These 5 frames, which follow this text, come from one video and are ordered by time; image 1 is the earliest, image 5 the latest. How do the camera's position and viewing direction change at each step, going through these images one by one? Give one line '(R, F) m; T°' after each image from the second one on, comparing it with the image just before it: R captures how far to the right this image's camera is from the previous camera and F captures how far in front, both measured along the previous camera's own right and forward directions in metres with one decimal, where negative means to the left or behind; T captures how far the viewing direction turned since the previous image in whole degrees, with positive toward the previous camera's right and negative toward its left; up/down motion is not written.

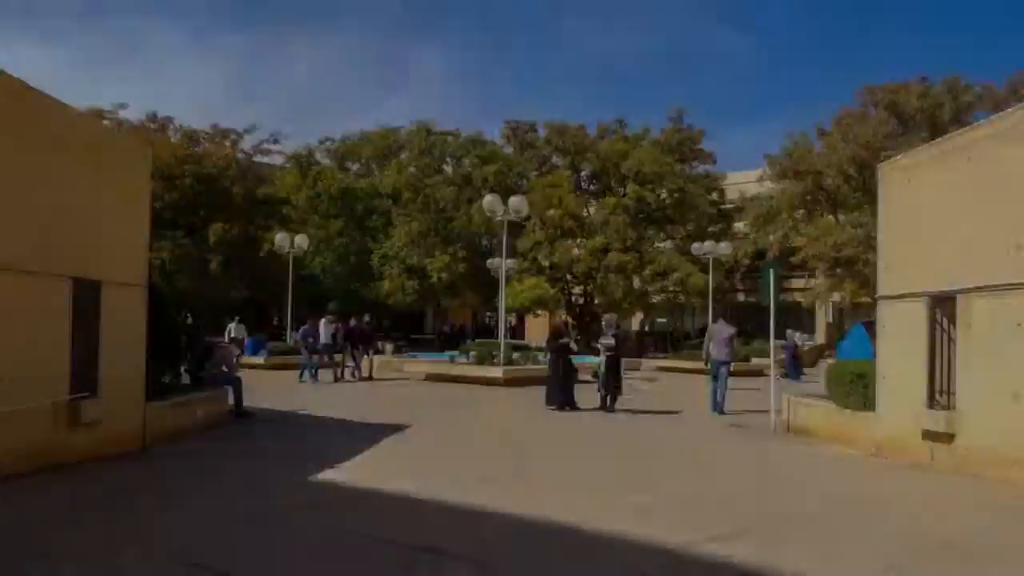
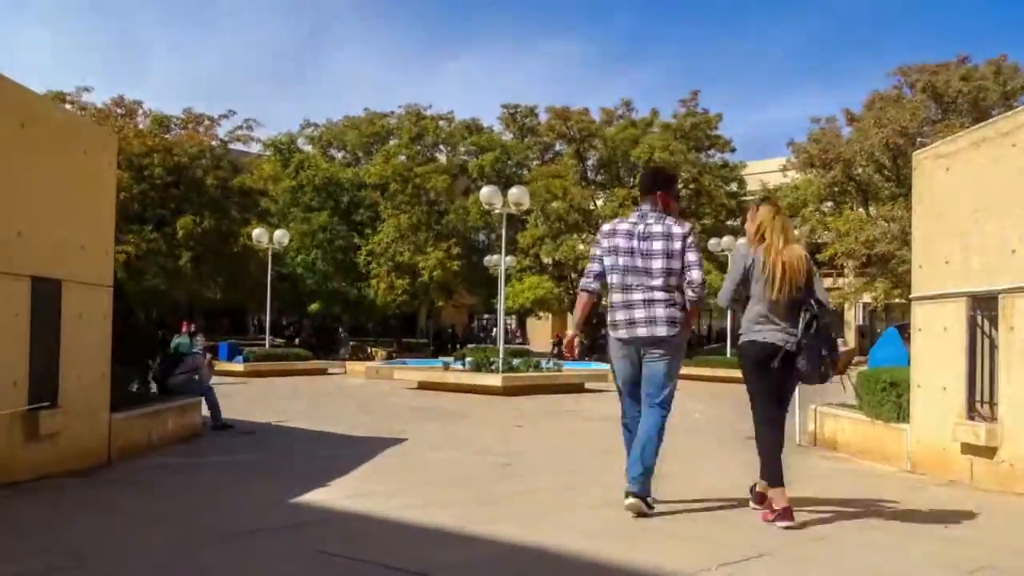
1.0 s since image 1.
(+0.1, +1.1) m; -1°
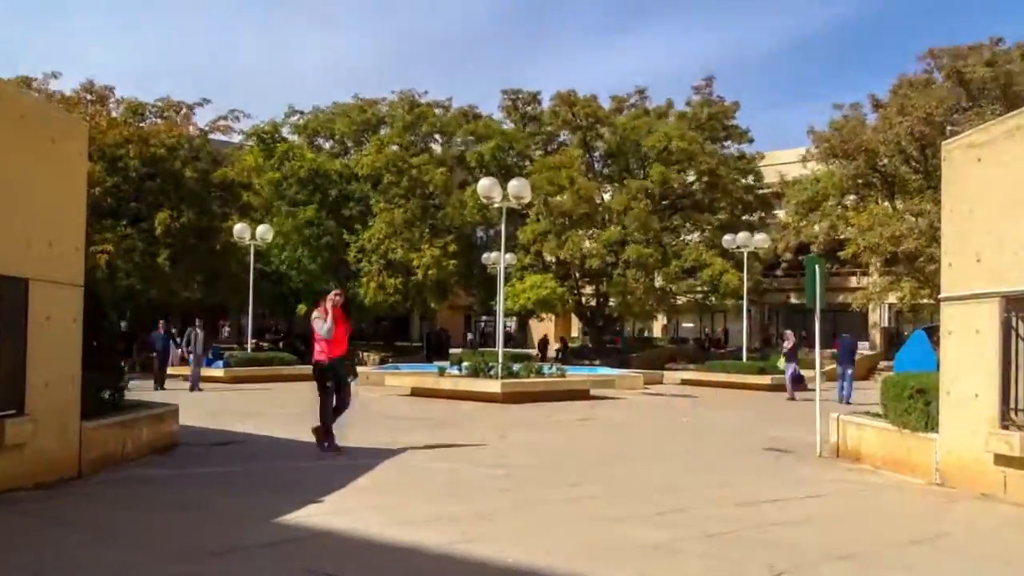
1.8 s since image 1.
(0.0, +0.8) m; 0°
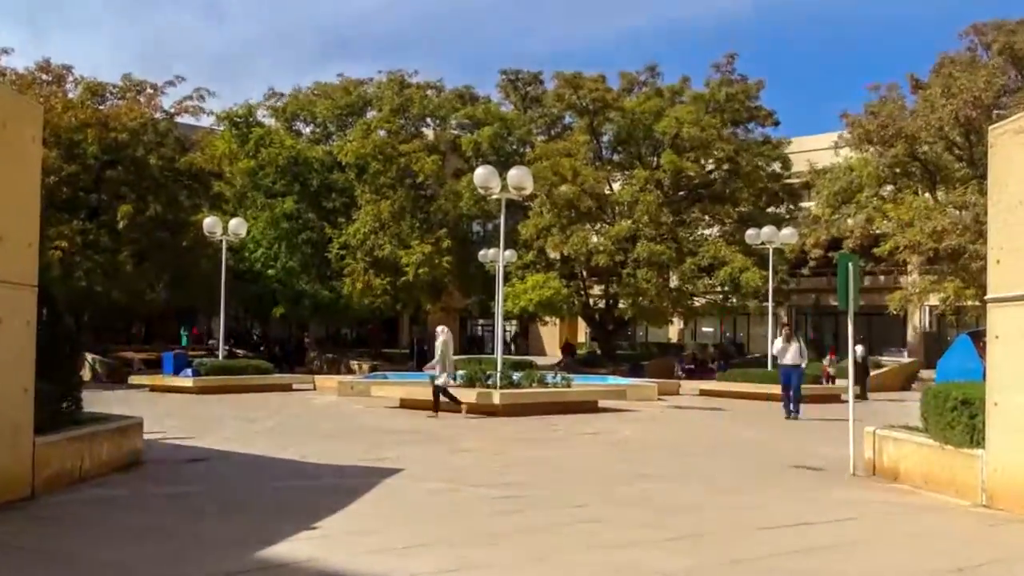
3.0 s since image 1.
(0.0, +1.0) m; 0°
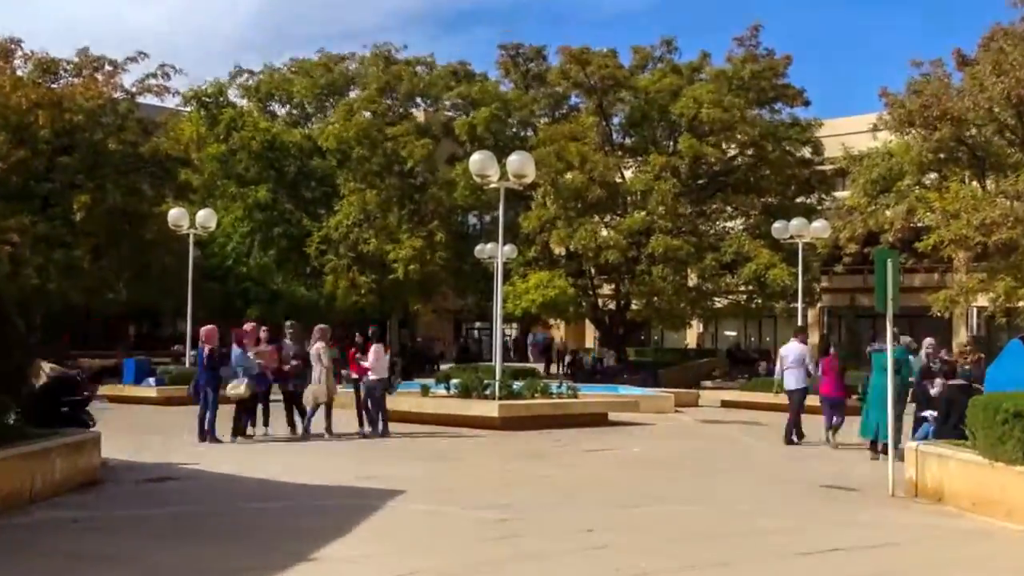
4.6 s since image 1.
(0.0, +1.0) m; 0°
